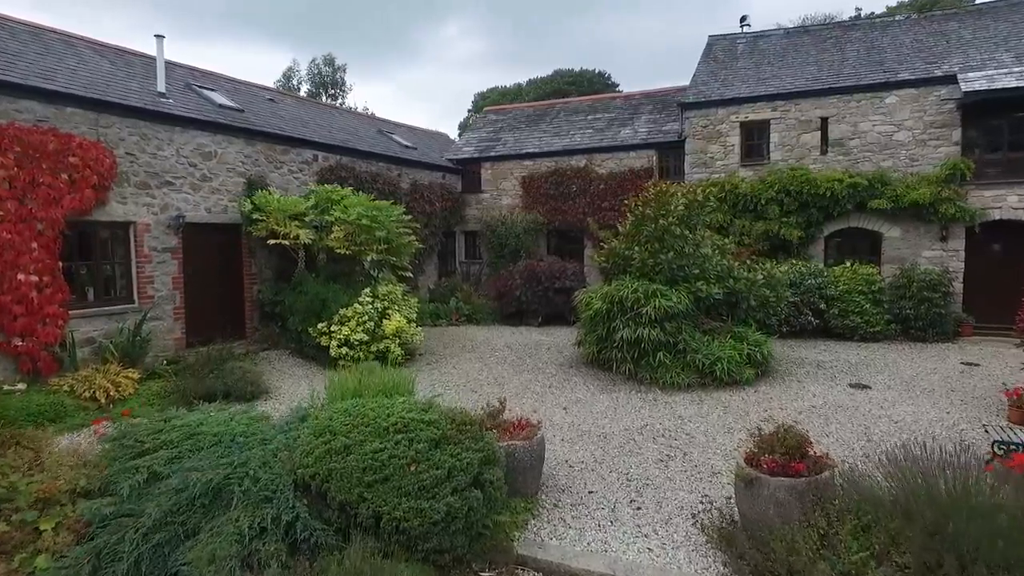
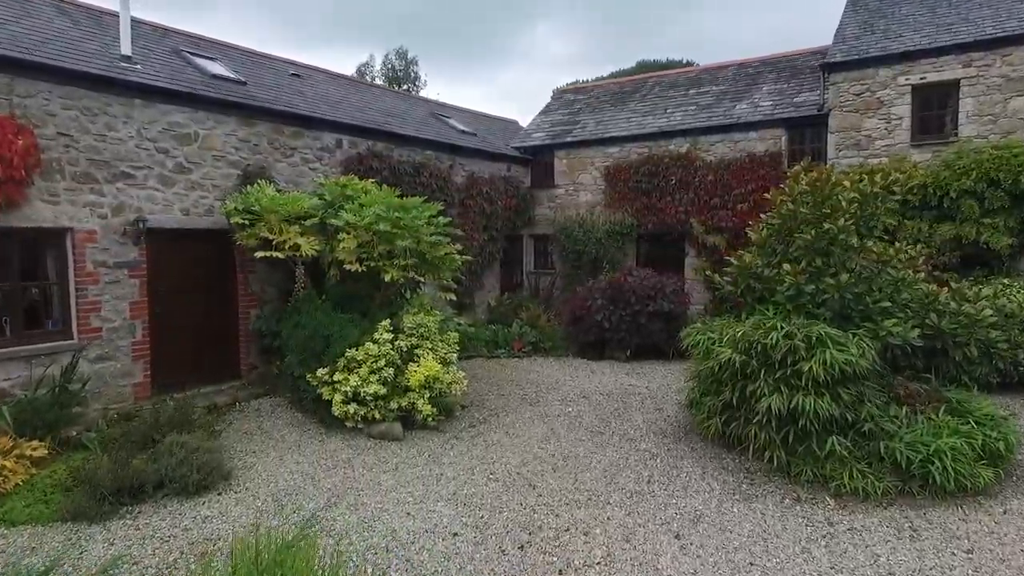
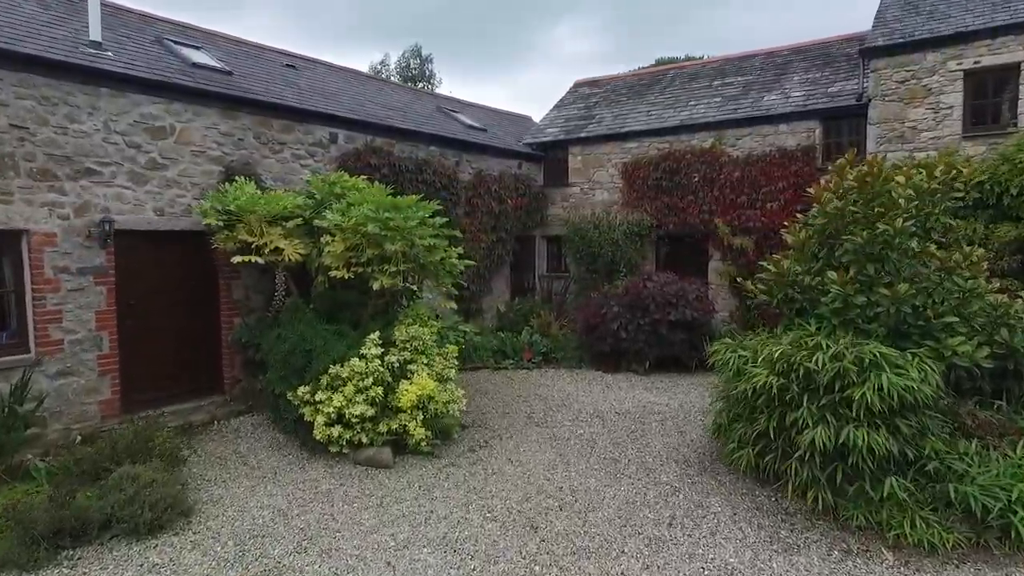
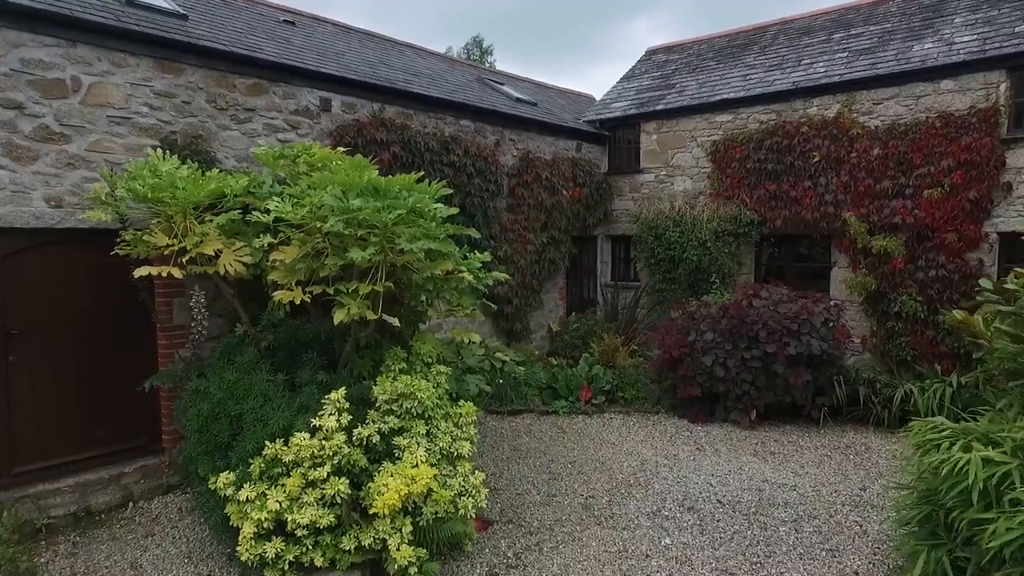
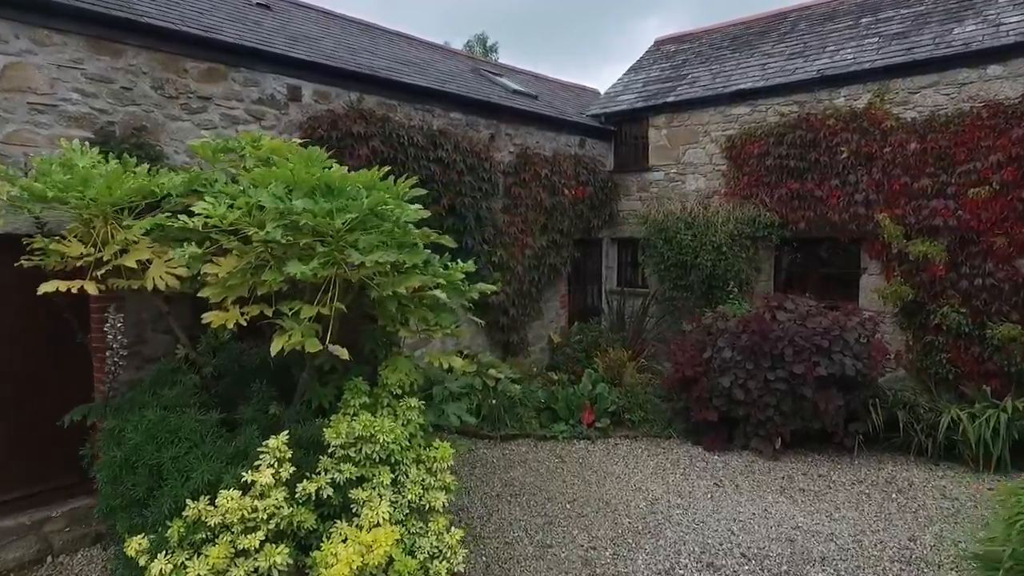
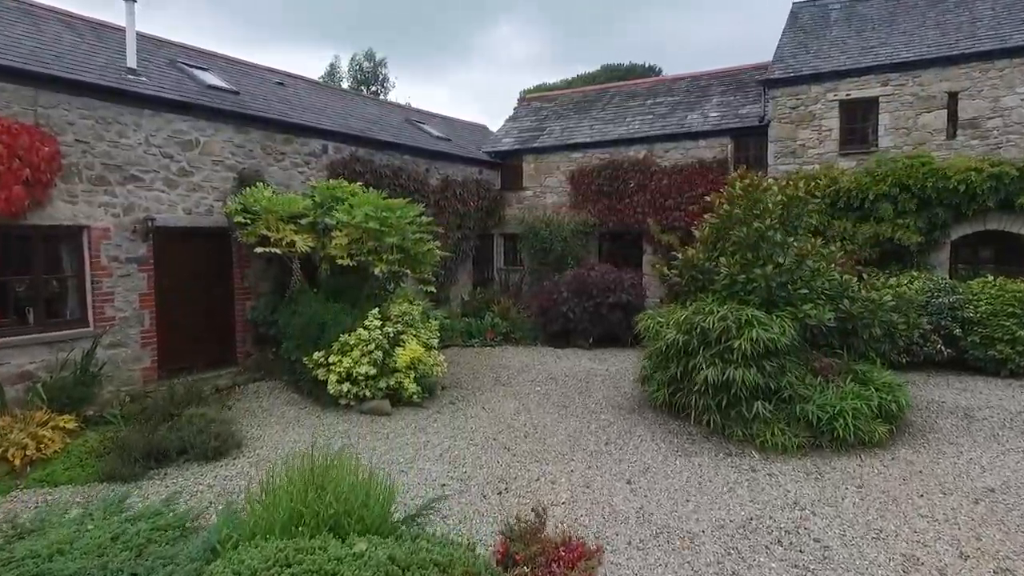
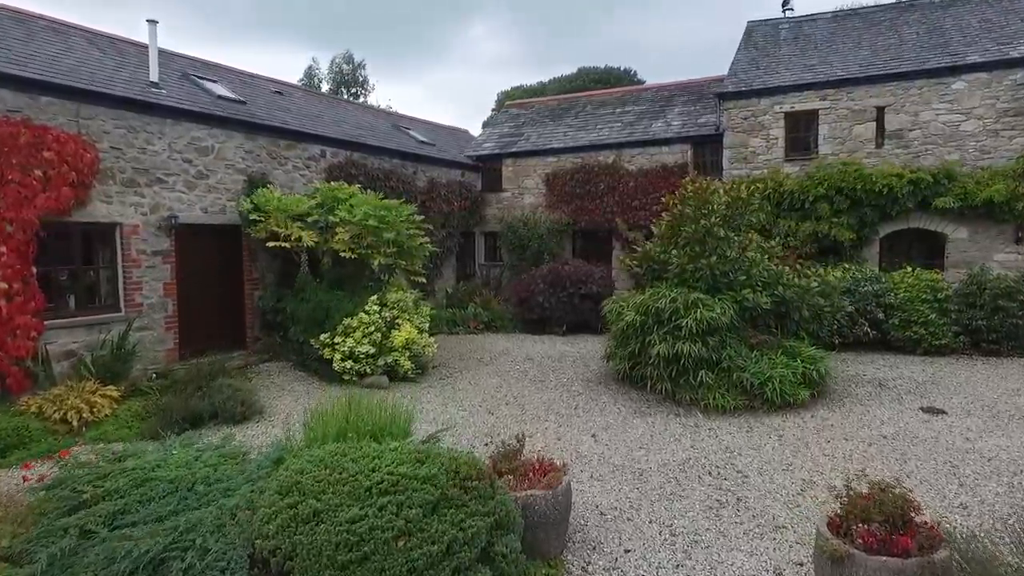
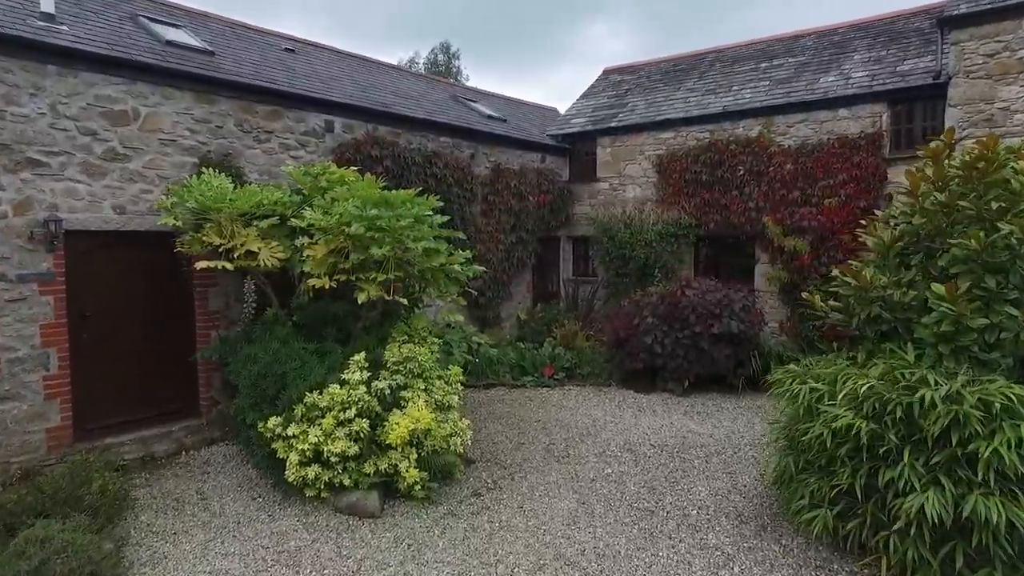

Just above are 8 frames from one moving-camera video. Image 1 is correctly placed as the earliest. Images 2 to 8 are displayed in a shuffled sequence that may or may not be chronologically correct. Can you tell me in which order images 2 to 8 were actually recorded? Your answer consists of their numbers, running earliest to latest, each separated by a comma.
7, 6, 2, 3, 8, 4, 5
